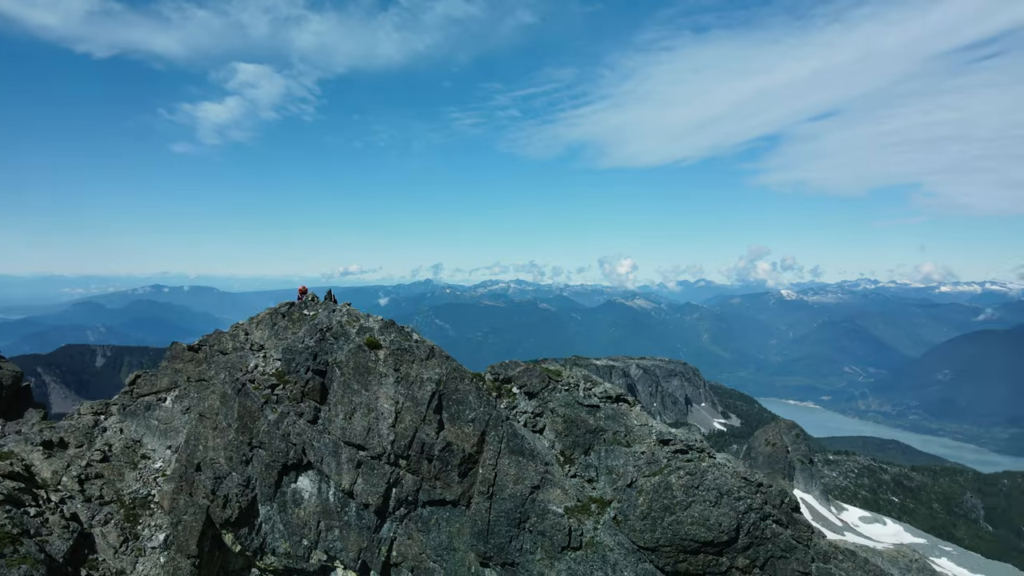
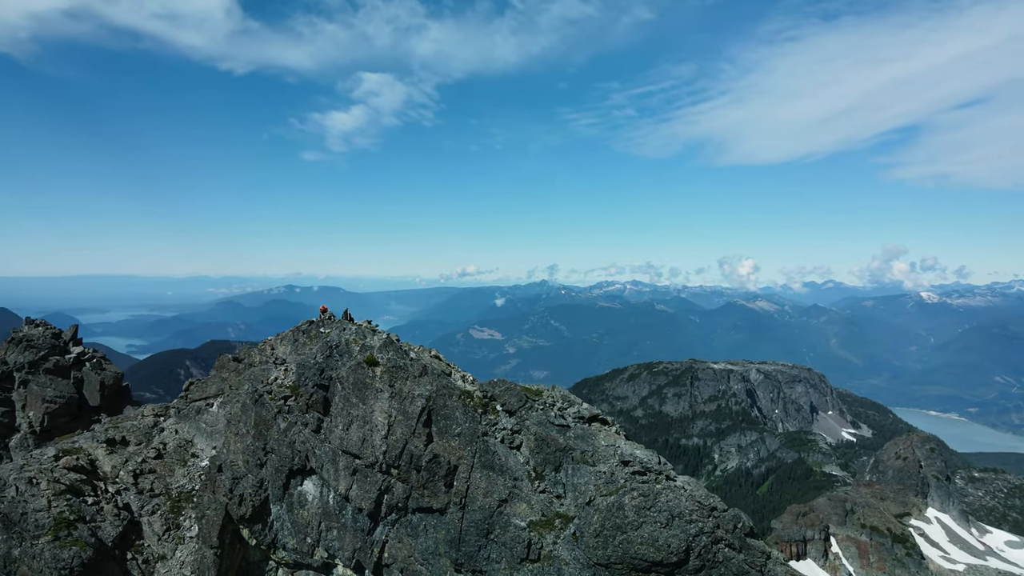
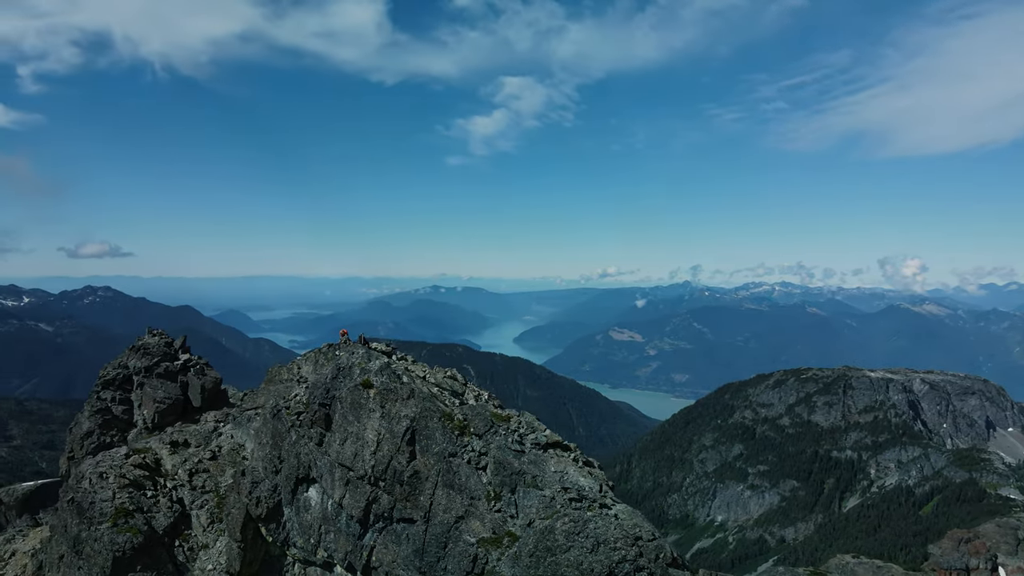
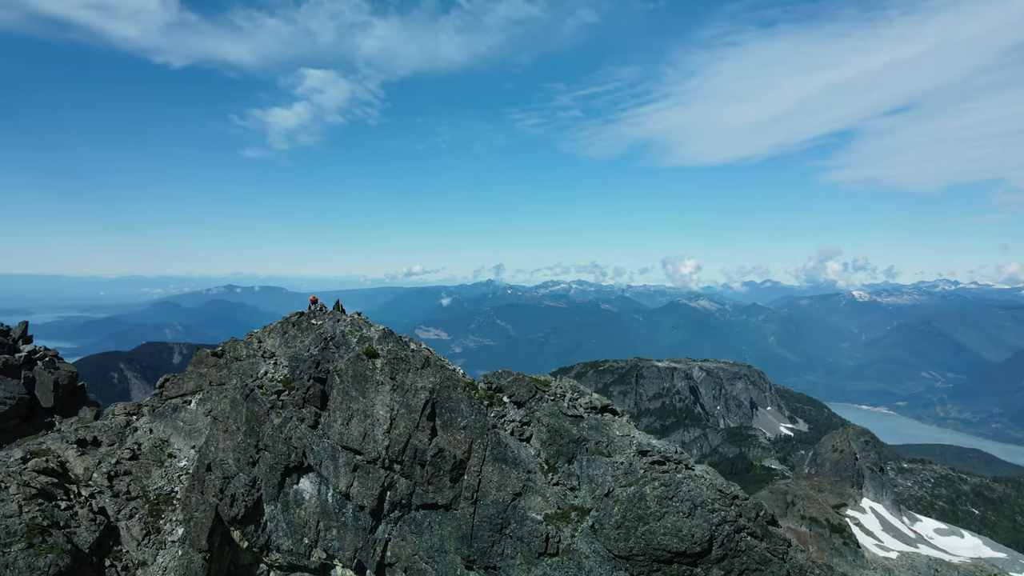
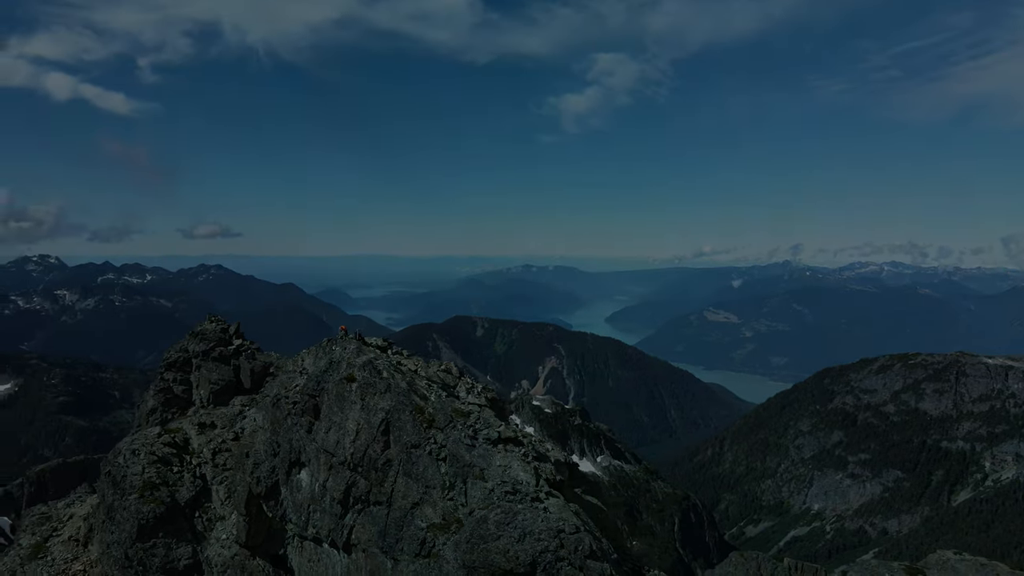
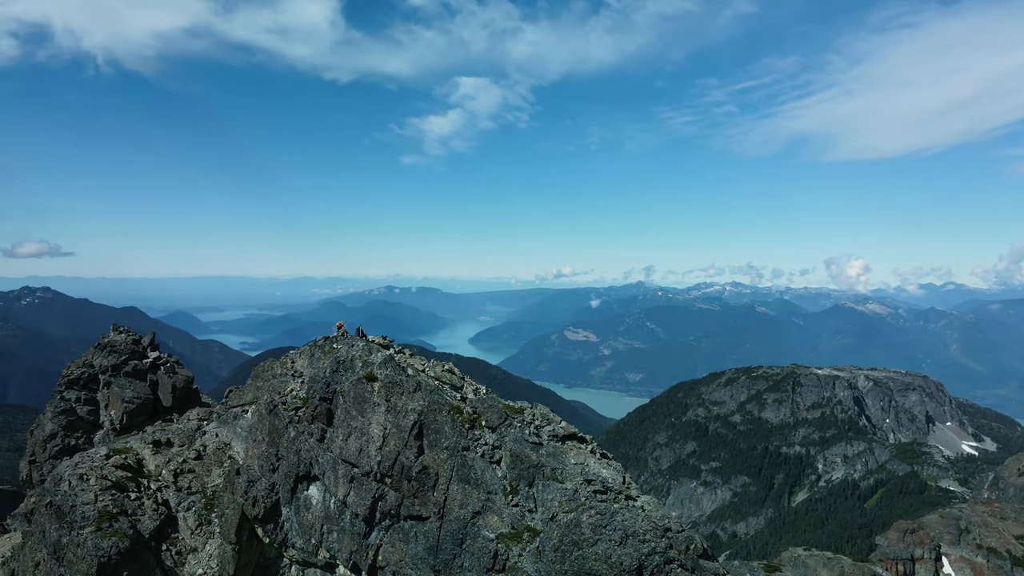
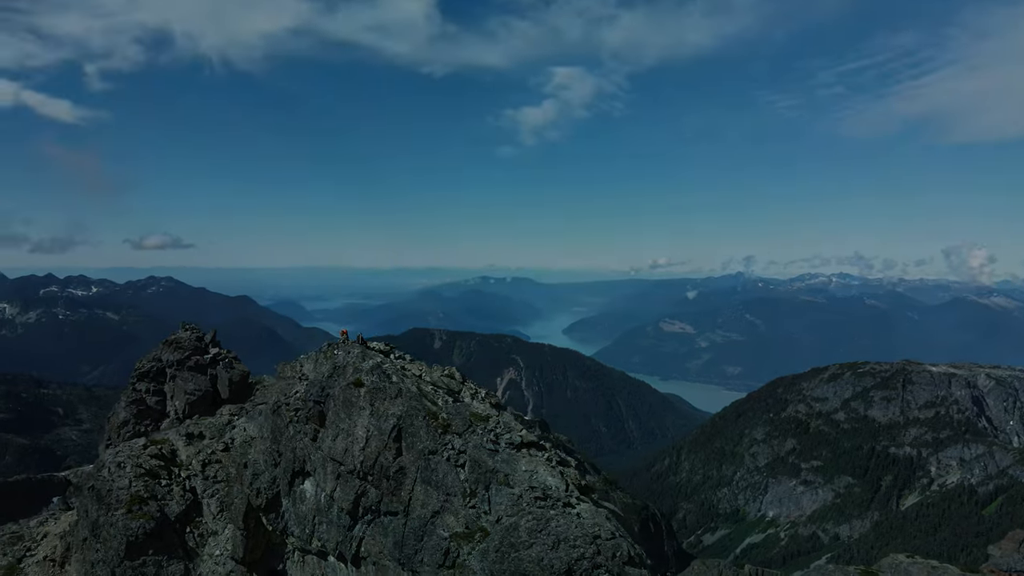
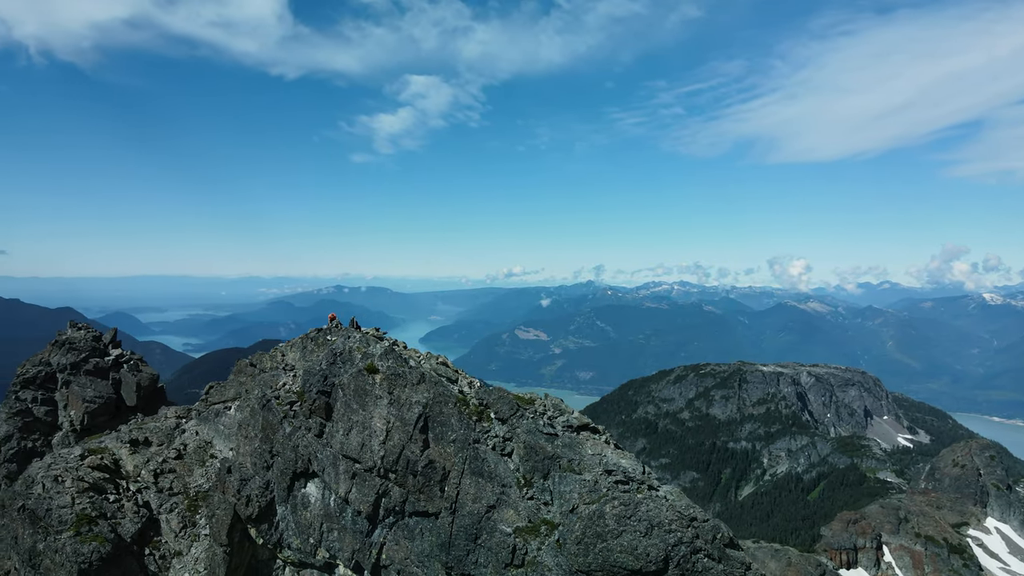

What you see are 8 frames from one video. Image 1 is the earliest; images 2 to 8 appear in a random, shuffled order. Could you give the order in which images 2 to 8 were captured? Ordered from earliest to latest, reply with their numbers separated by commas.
4, 2, 8, 6, 3, 7, 5
